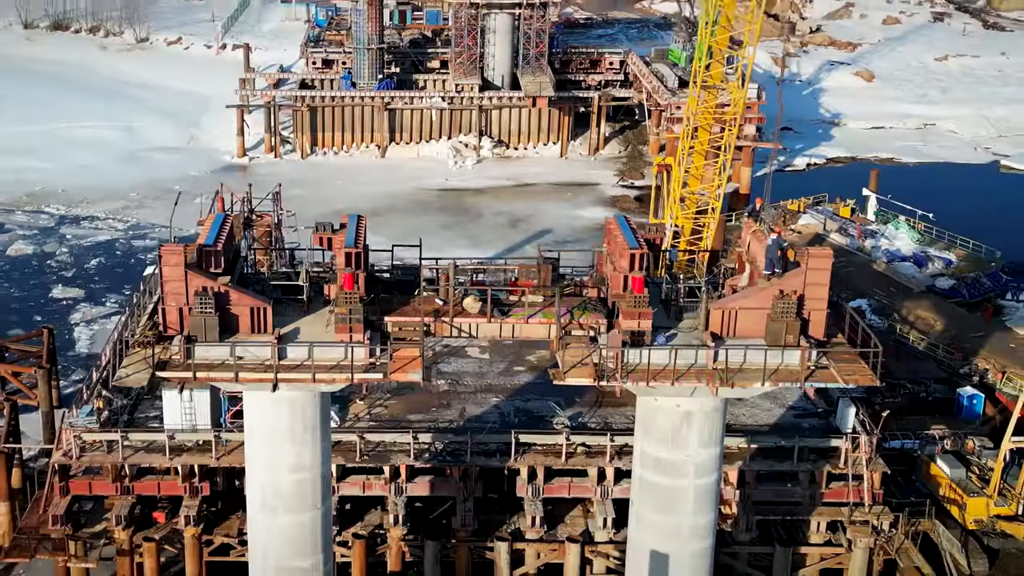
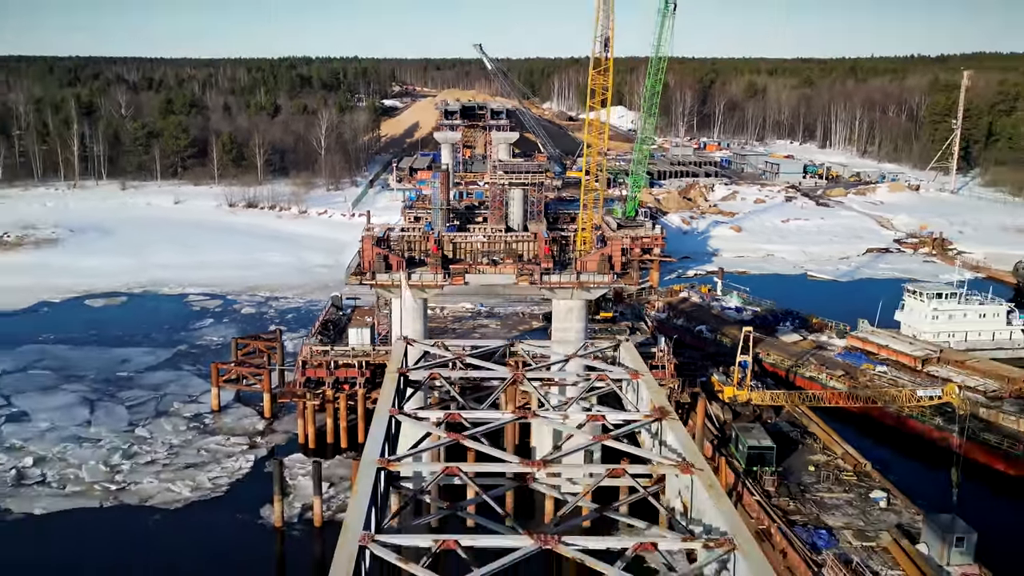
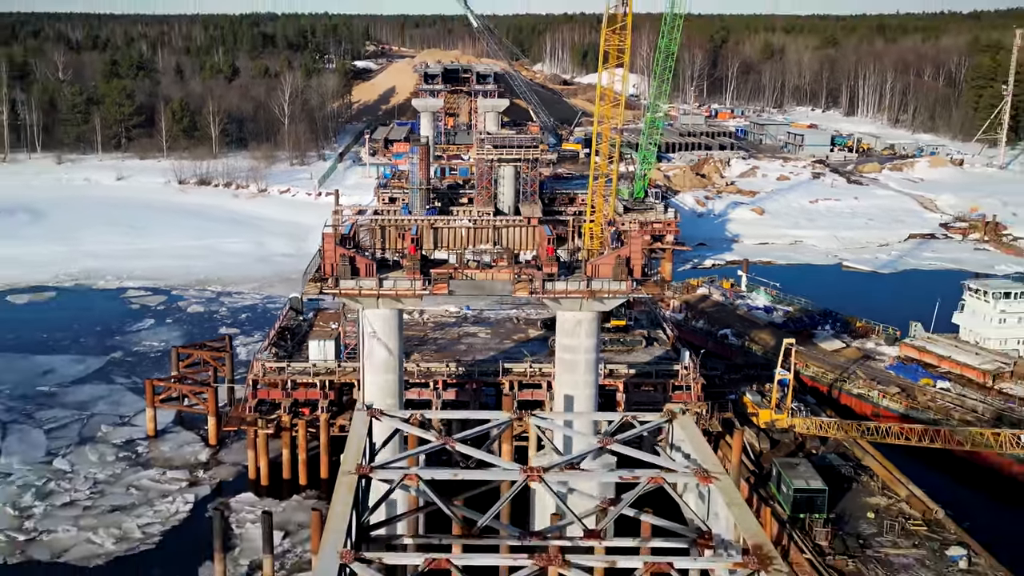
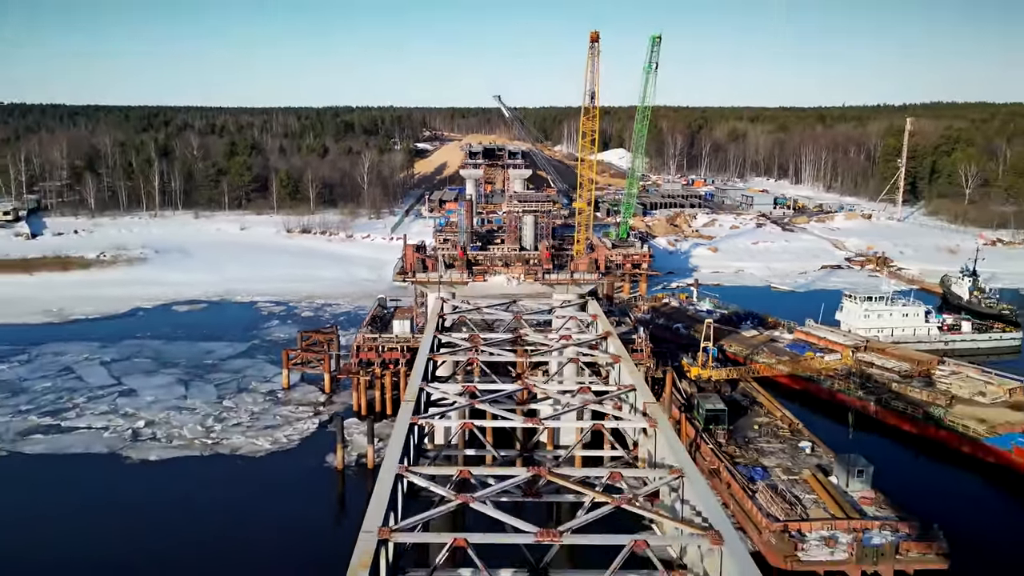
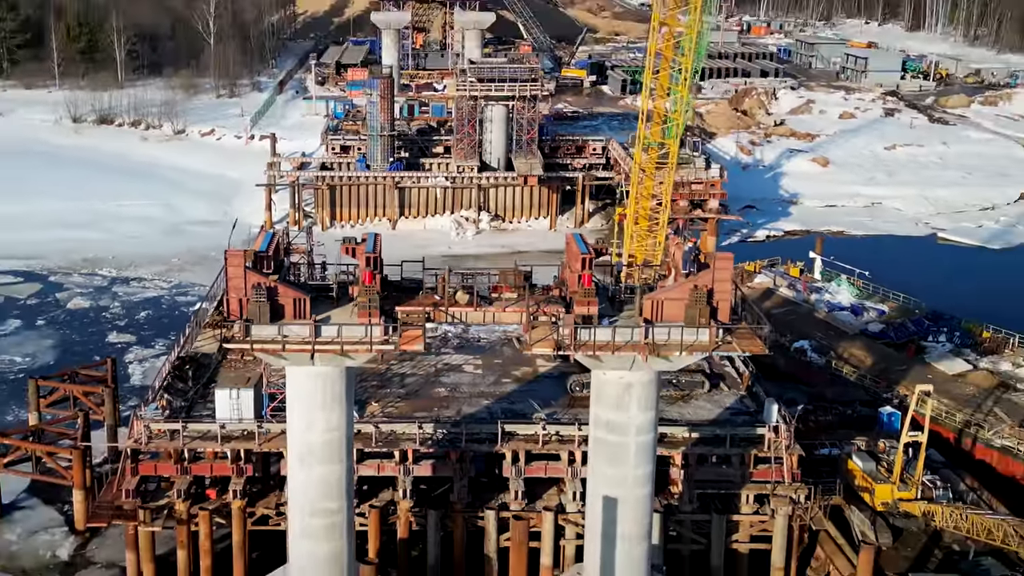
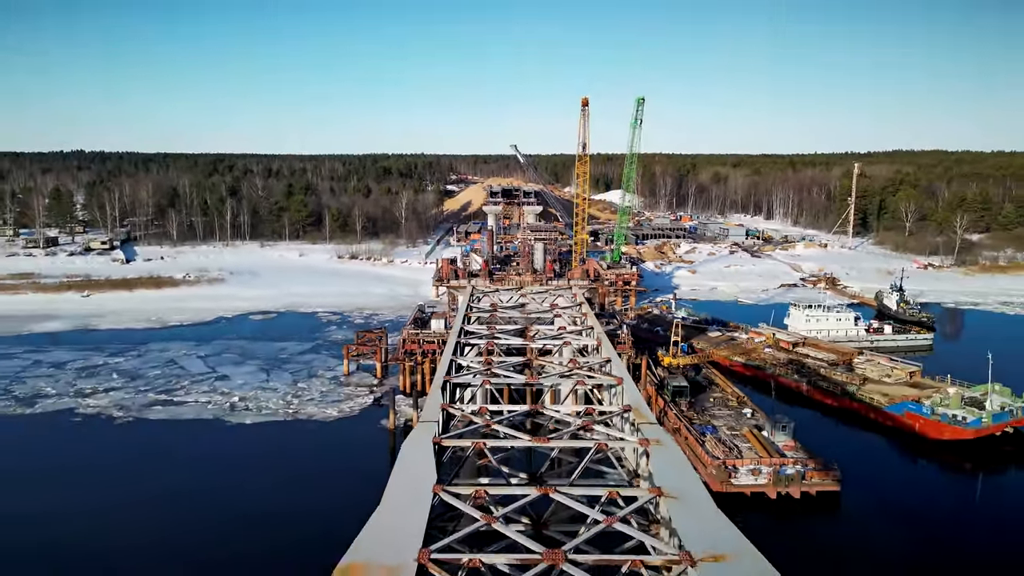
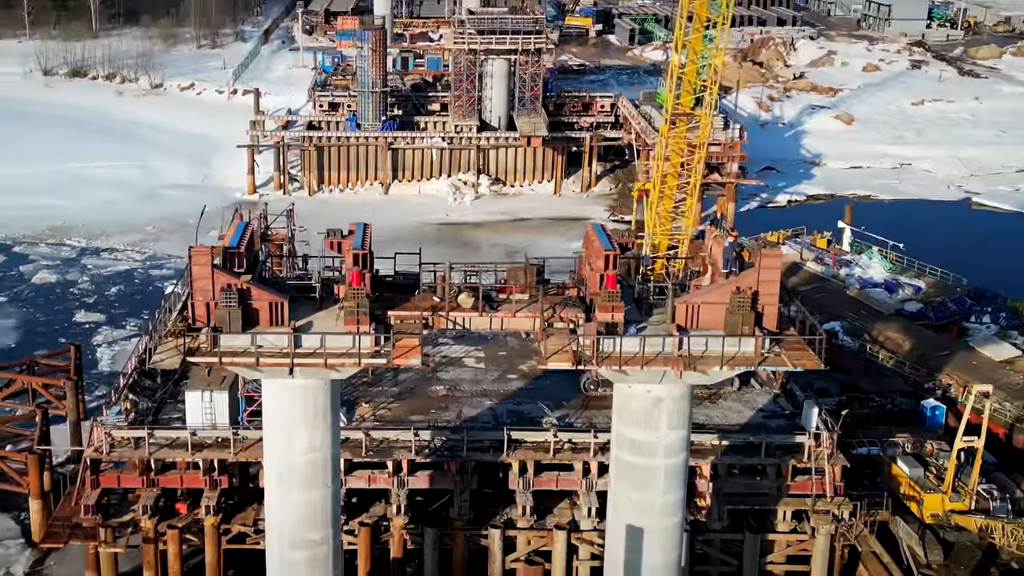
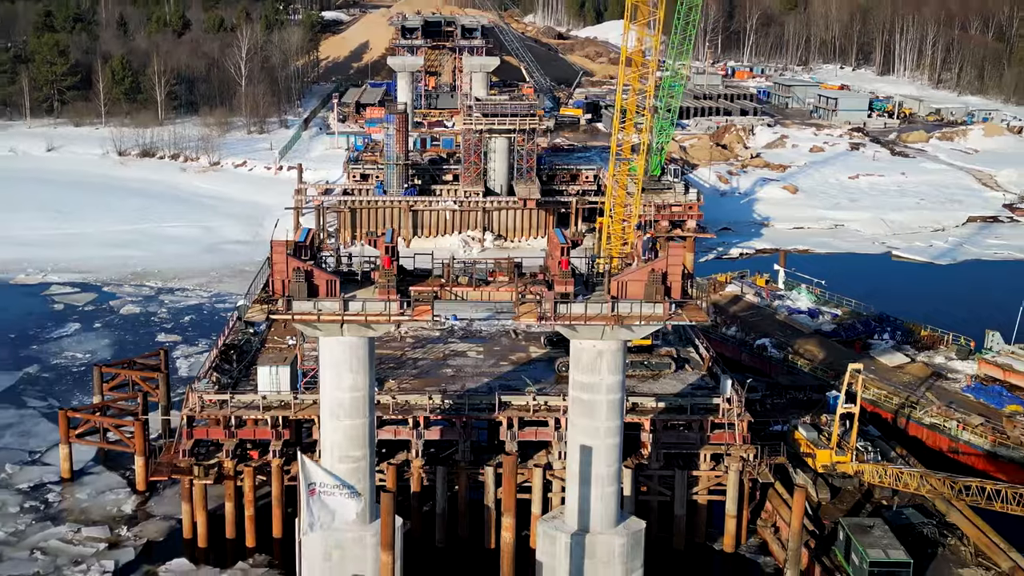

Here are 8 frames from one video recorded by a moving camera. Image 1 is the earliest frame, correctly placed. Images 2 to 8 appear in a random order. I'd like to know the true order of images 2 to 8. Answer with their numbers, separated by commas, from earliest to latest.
7, 5, 8, 3, 2, 4, 6
